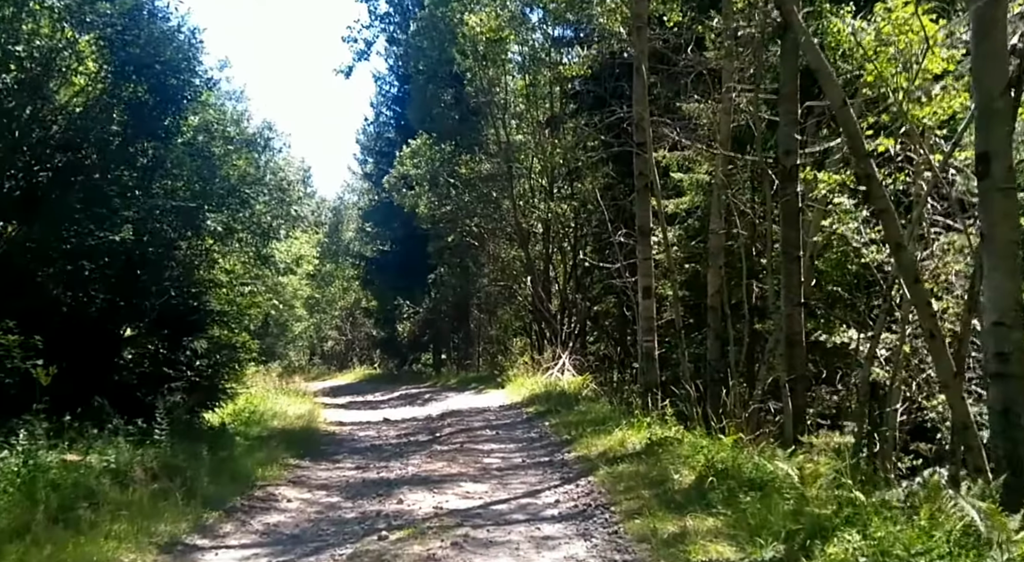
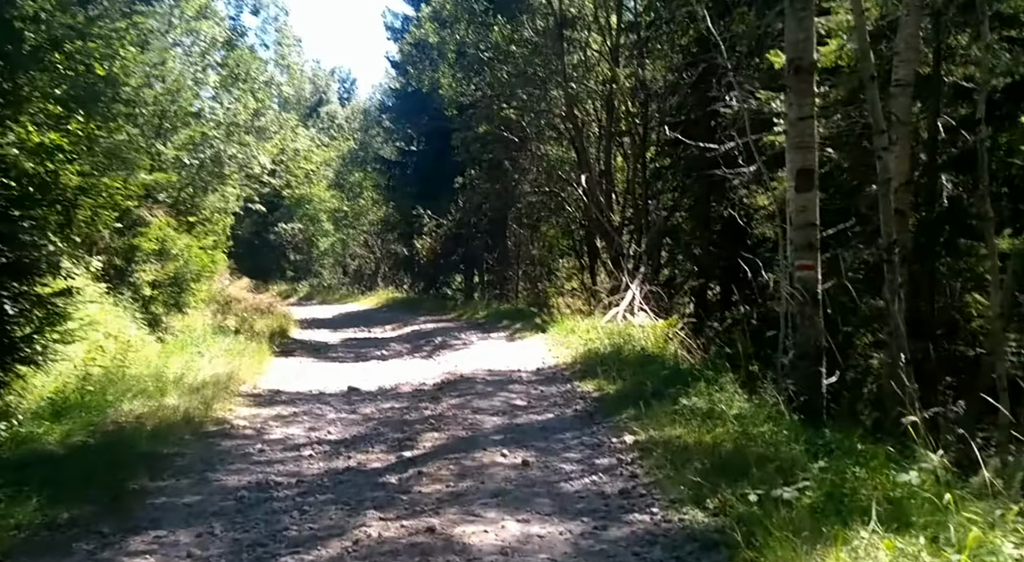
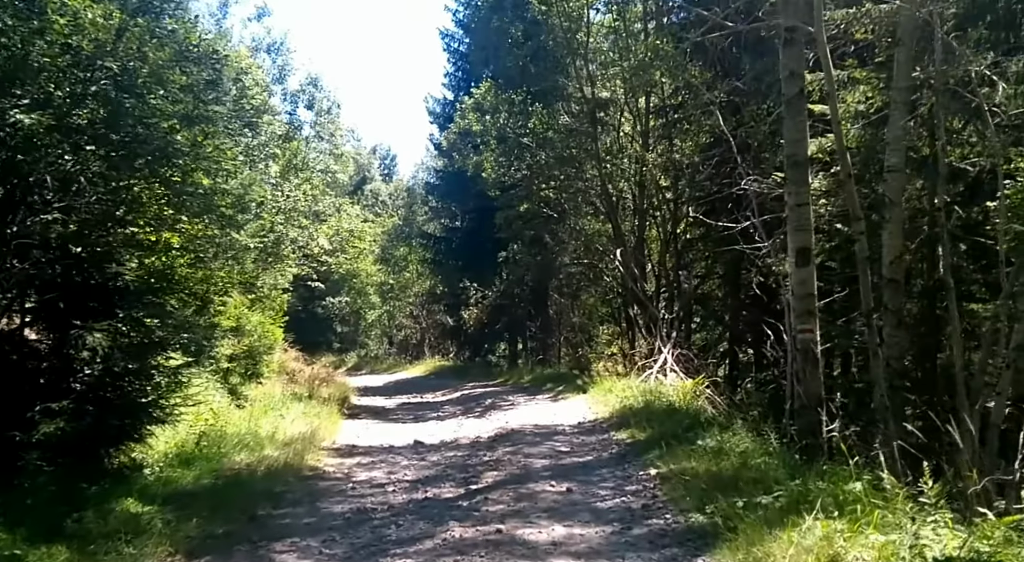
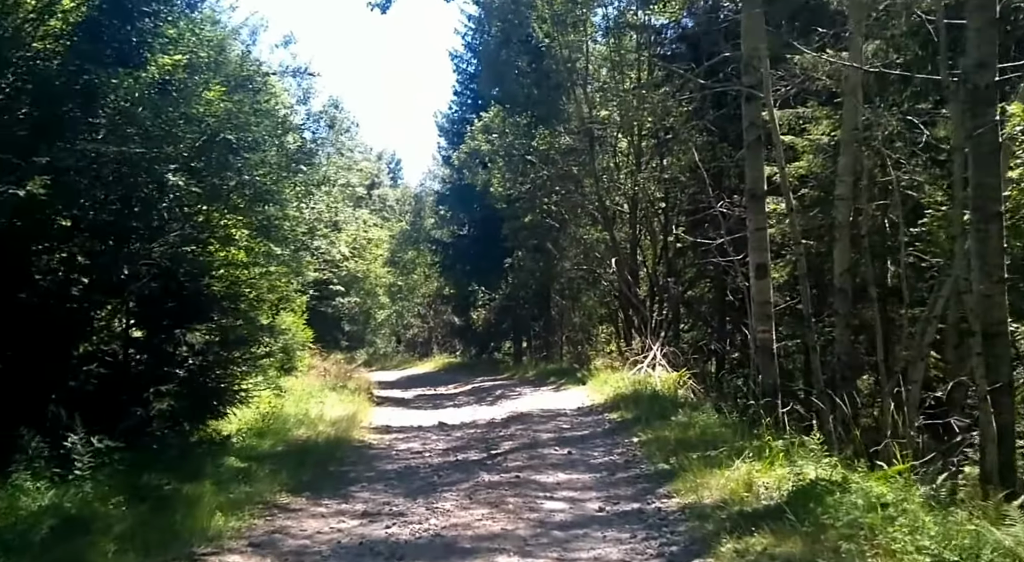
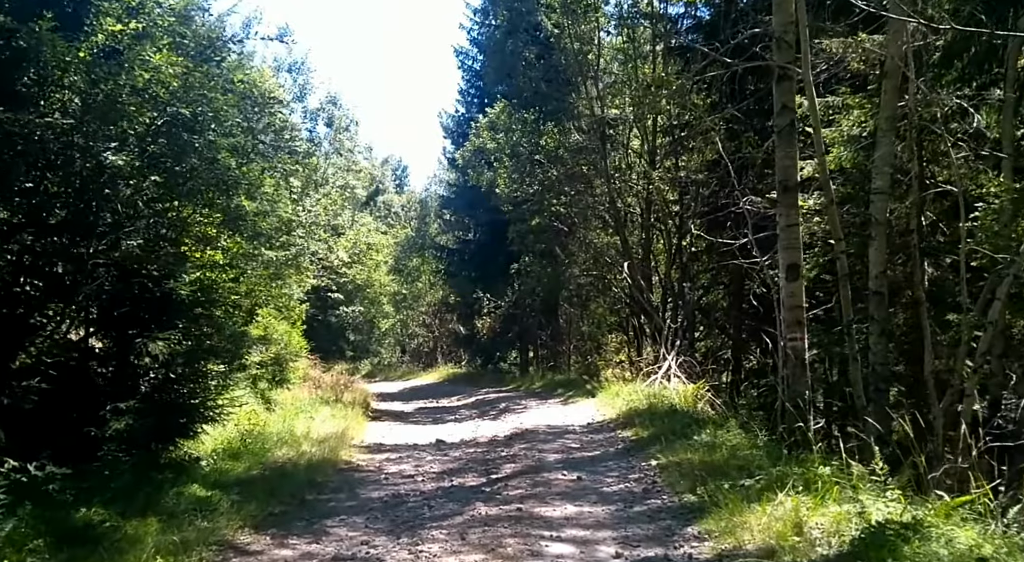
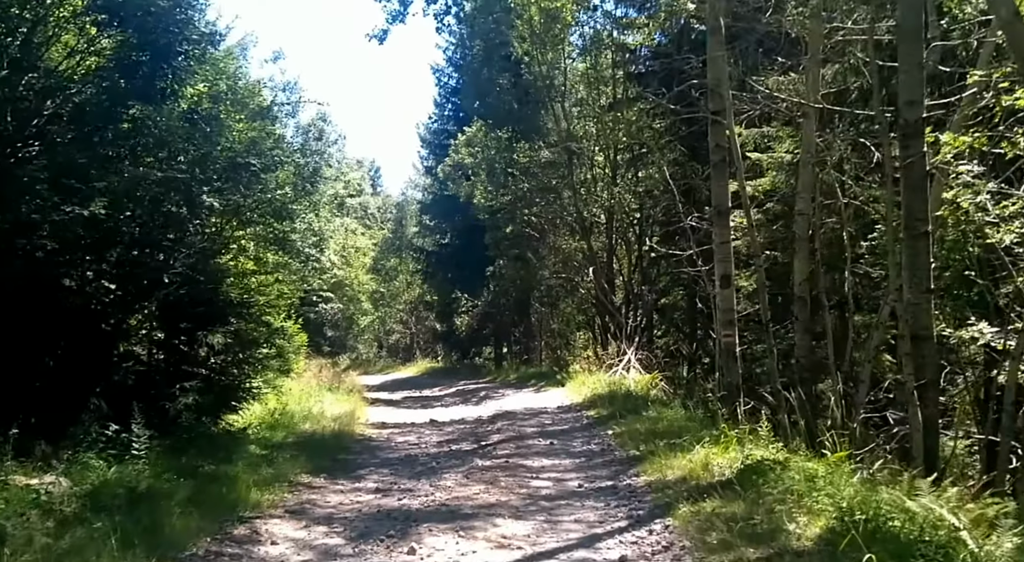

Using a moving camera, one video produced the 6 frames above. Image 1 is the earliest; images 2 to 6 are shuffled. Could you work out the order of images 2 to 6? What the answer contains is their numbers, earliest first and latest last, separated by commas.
6, 4, 5, 3, 2
